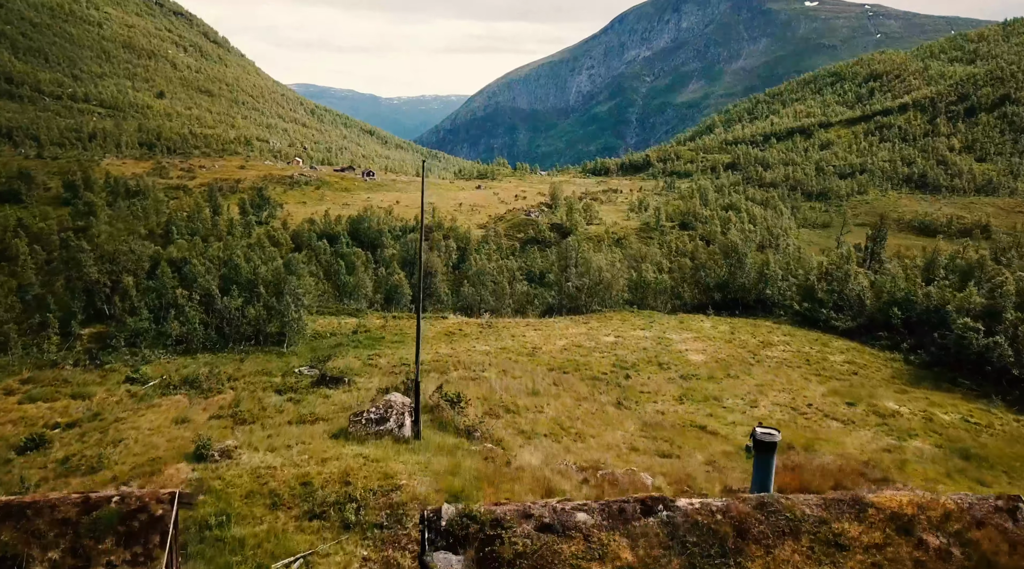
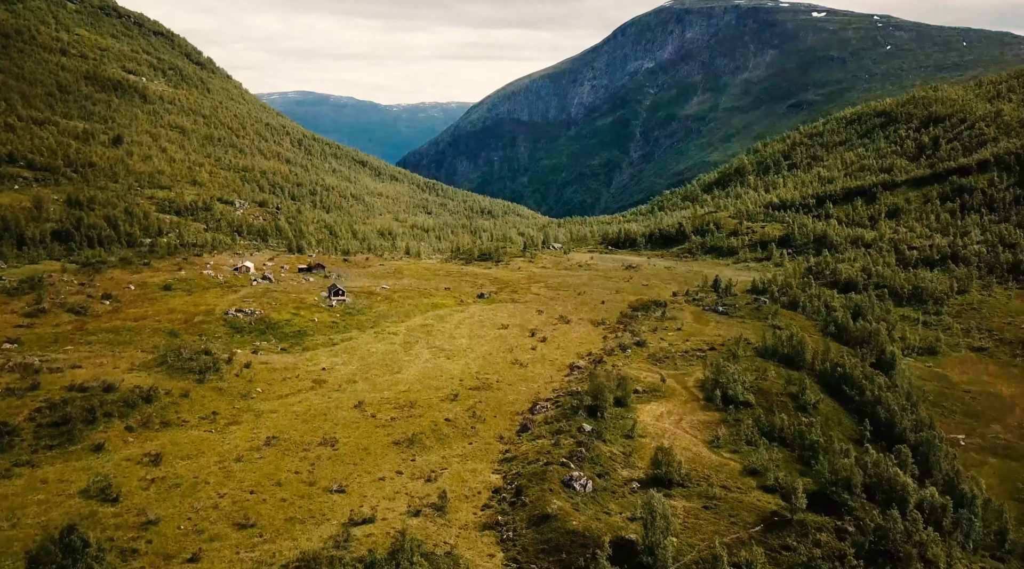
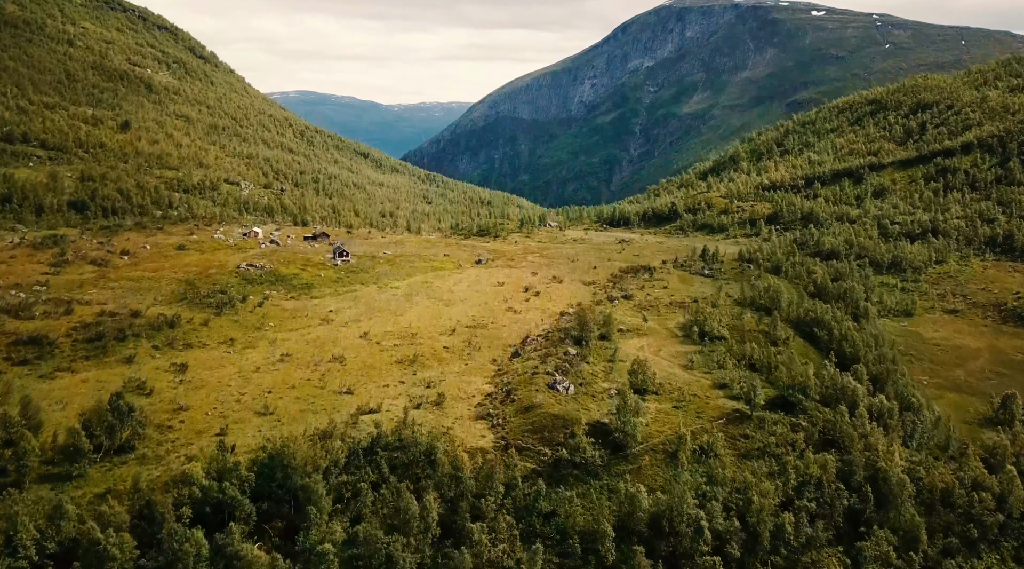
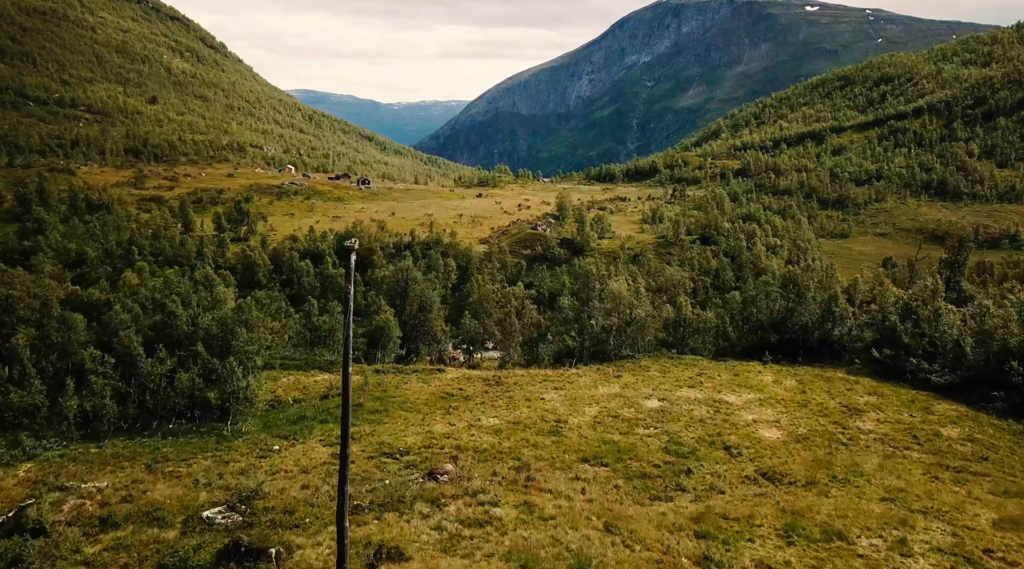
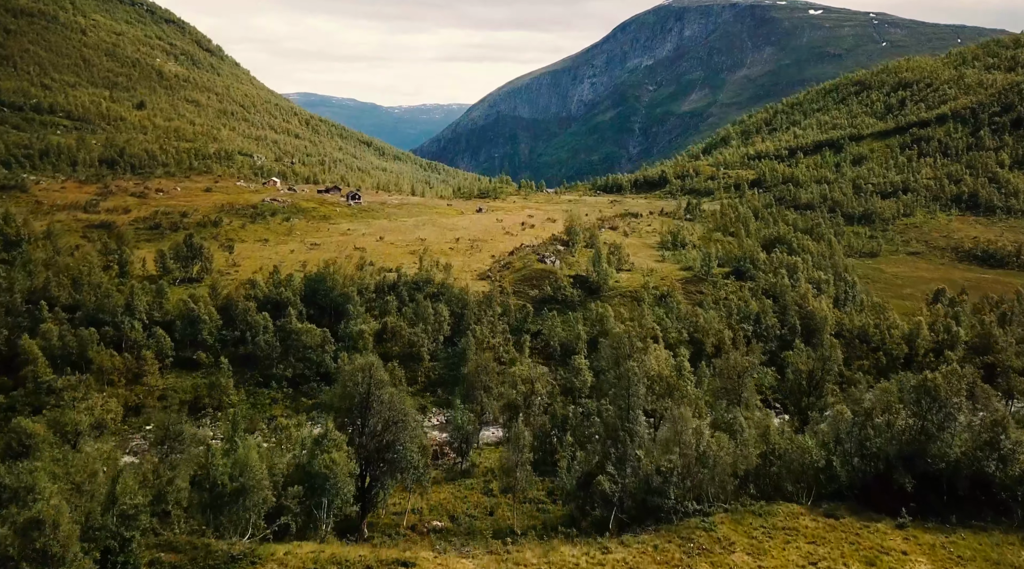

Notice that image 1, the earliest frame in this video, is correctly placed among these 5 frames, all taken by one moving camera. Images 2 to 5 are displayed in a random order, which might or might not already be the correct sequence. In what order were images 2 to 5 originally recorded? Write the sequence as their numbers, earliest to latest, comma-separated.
4, 5, 3, 2
